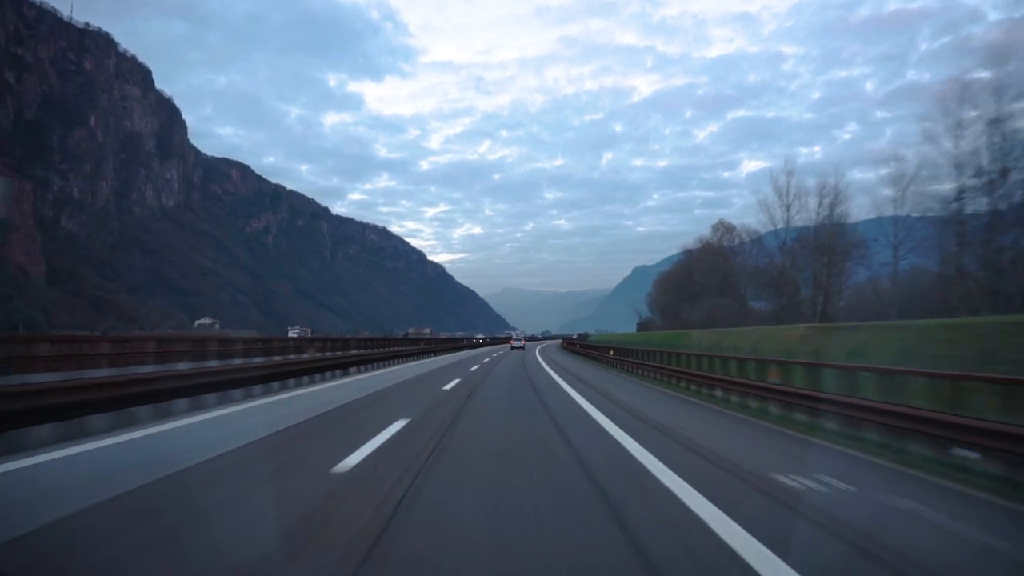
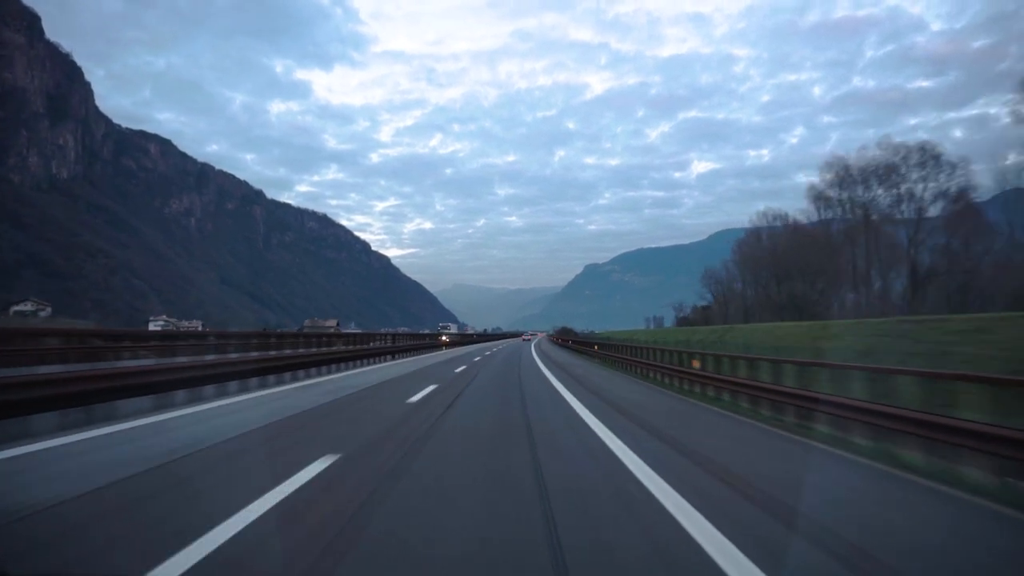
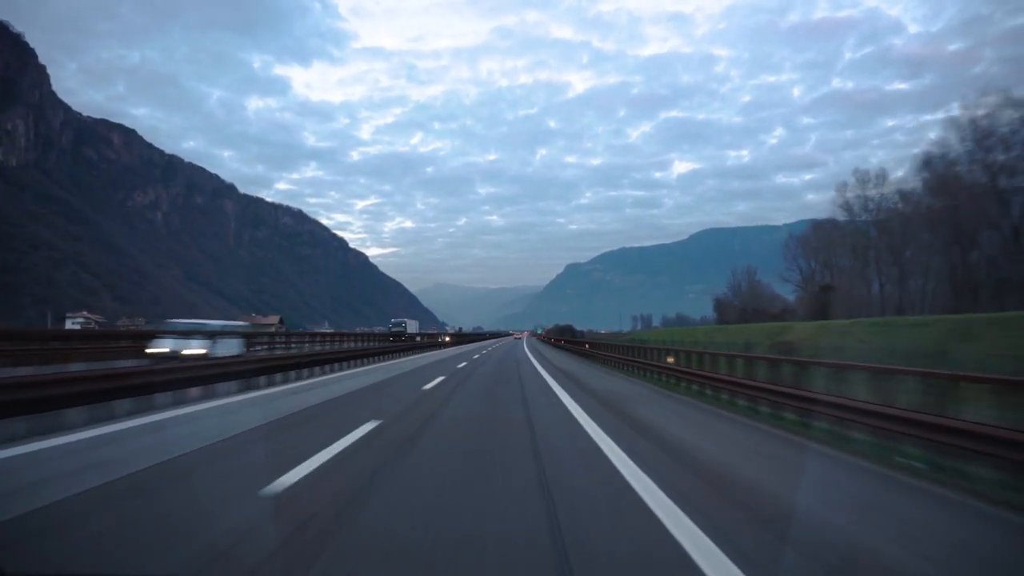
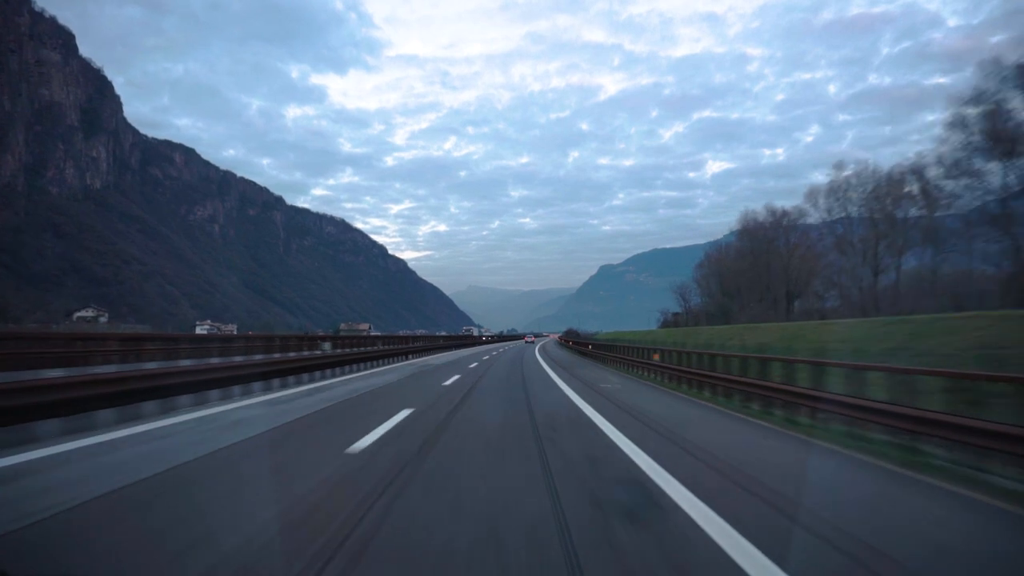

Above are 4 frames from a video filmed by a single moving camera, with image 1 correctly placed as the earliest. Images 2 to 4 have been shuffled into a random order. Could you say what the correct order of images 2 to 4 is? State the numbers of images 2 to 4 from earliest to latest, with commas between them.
4, 2, 3
